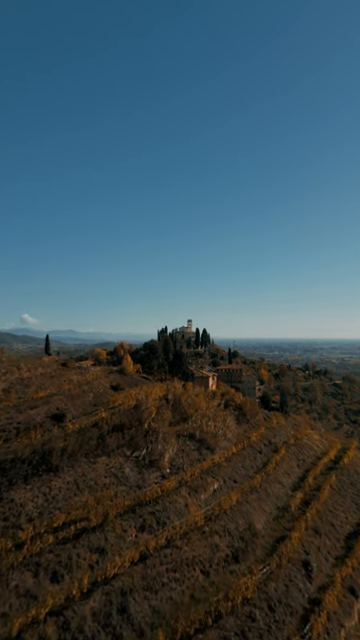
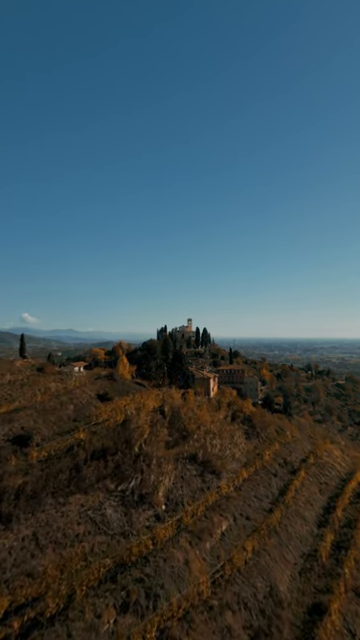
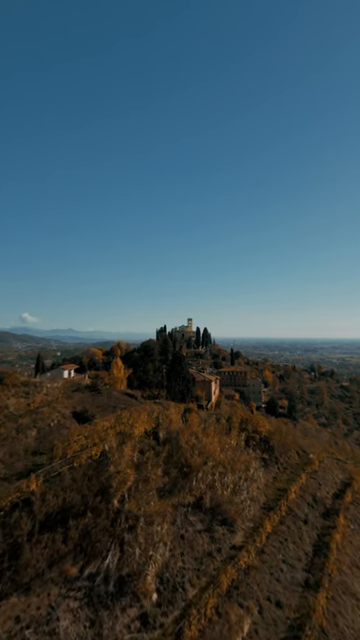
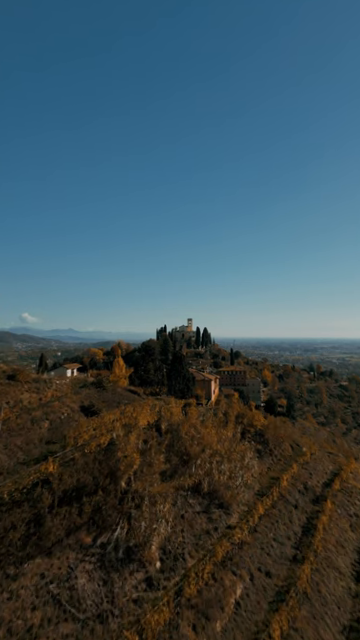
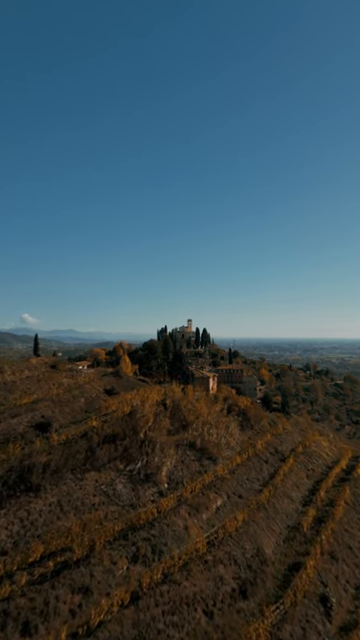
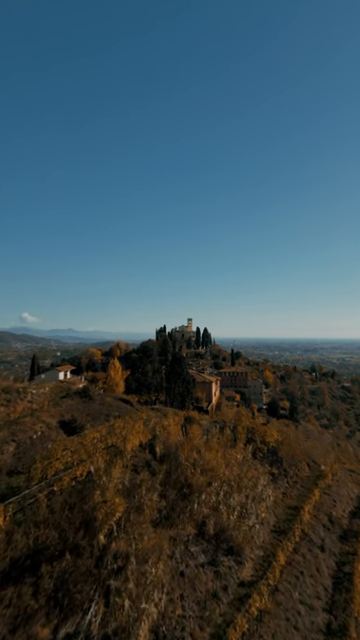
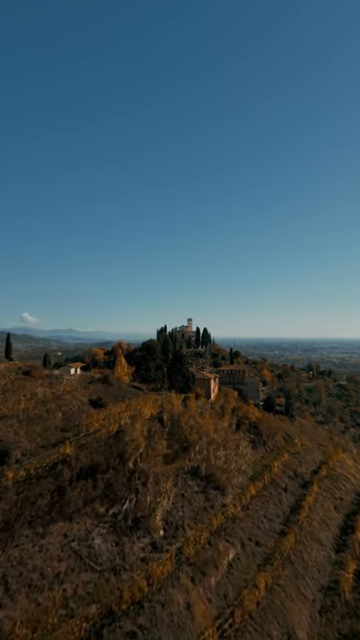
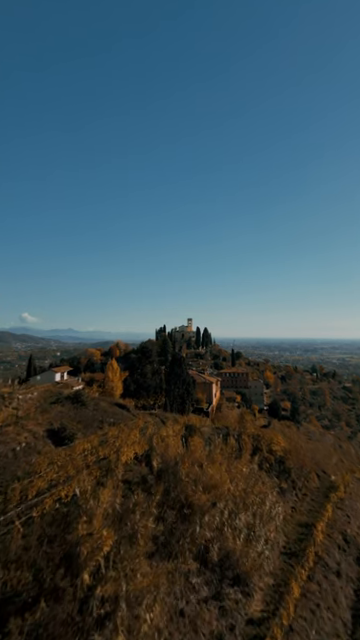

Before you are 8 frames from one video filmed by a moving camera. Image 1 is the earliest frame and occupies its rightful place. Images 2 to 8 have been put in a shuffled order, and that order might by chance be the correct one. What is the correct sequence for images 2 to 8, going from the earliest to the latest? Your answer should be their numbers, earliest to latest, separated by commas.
5, 2, 7, 4, 3, 6, 8
